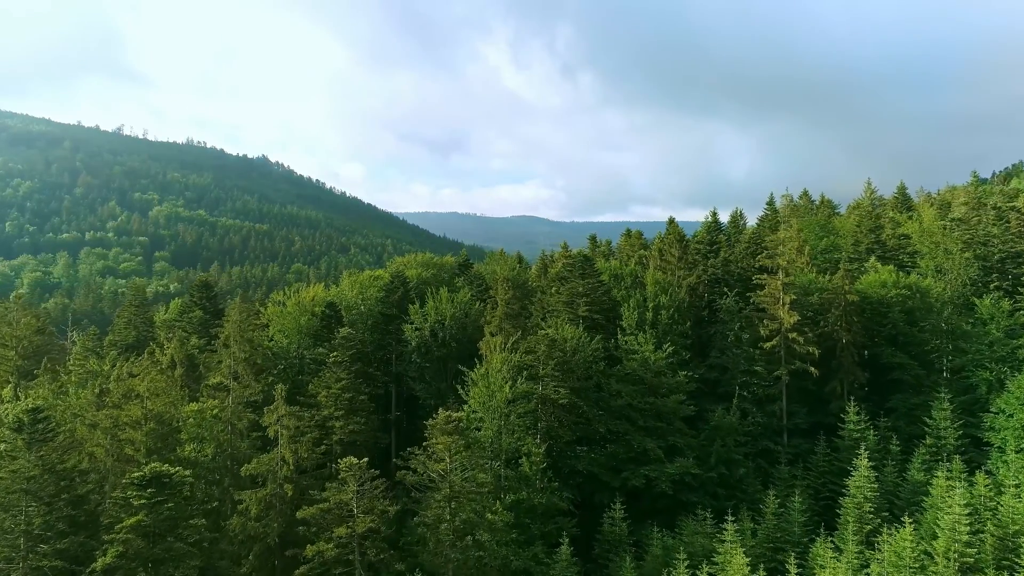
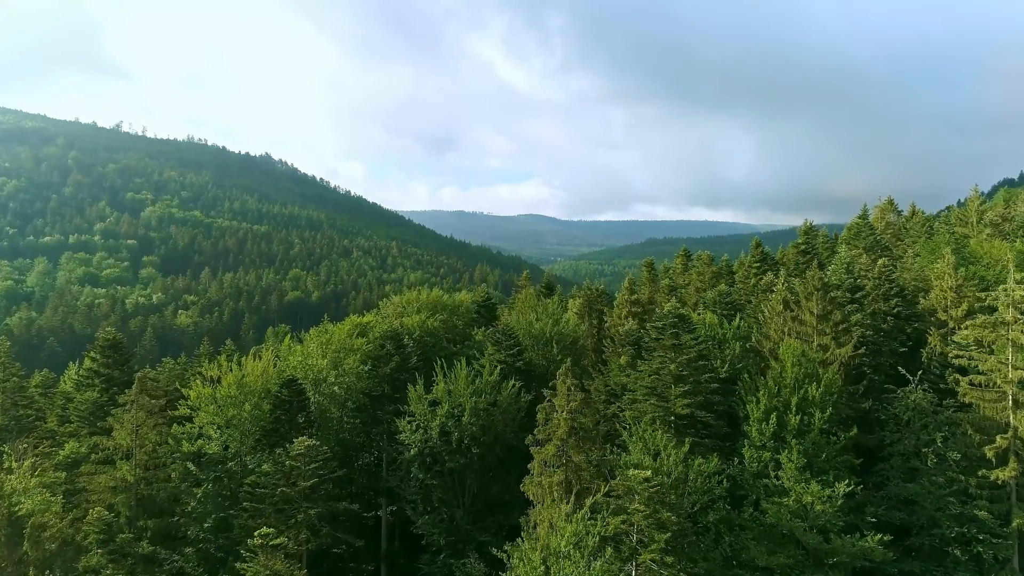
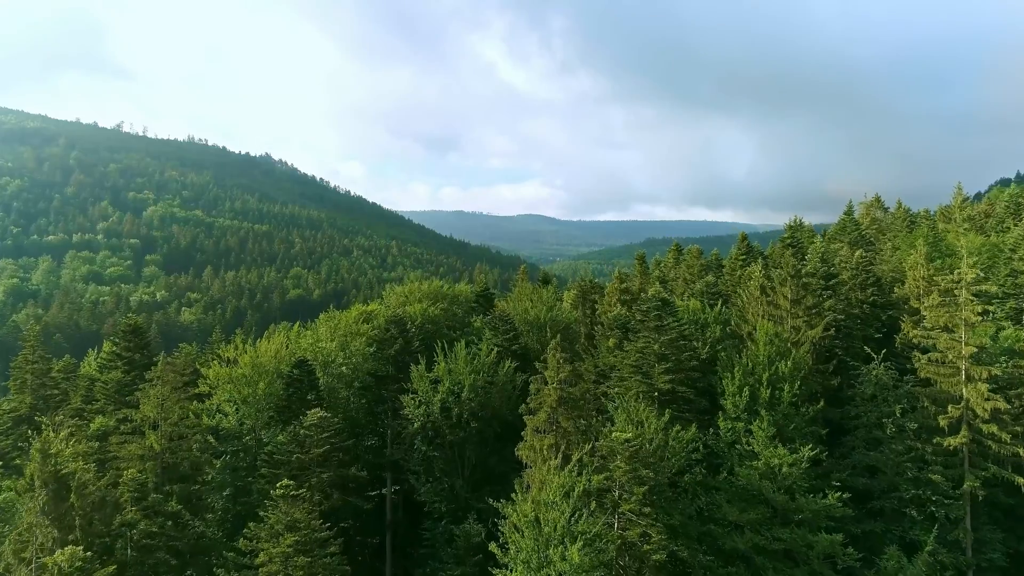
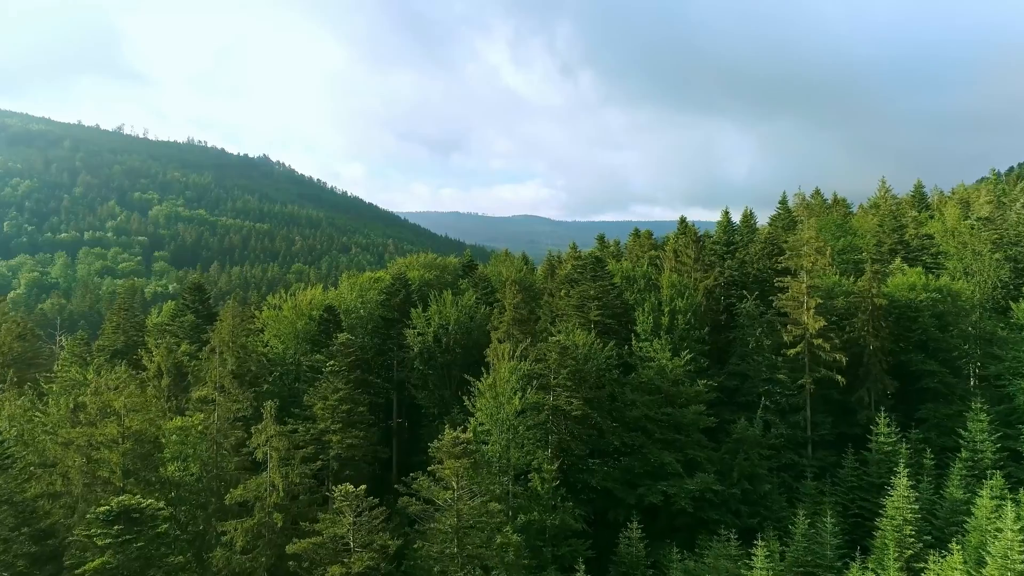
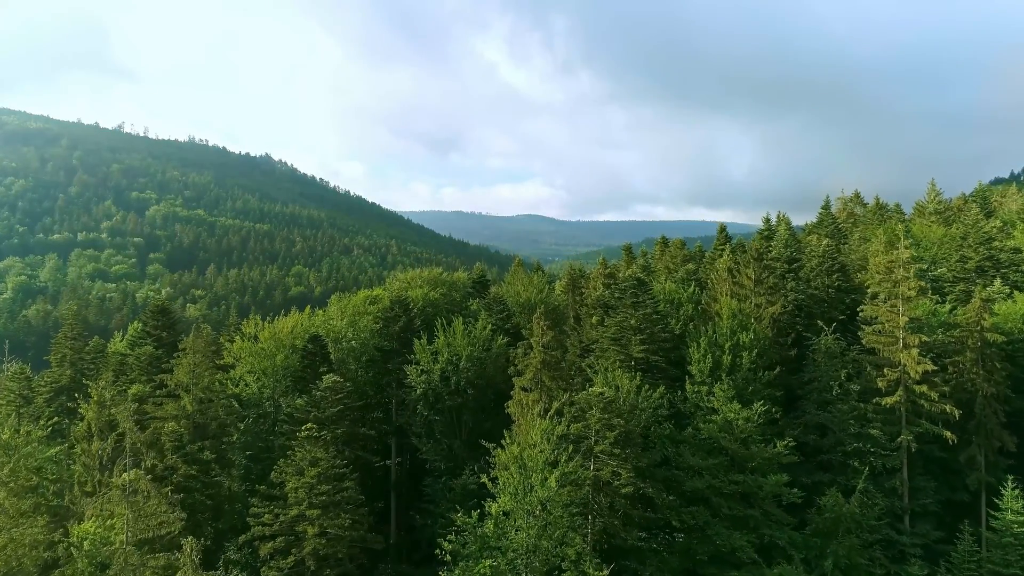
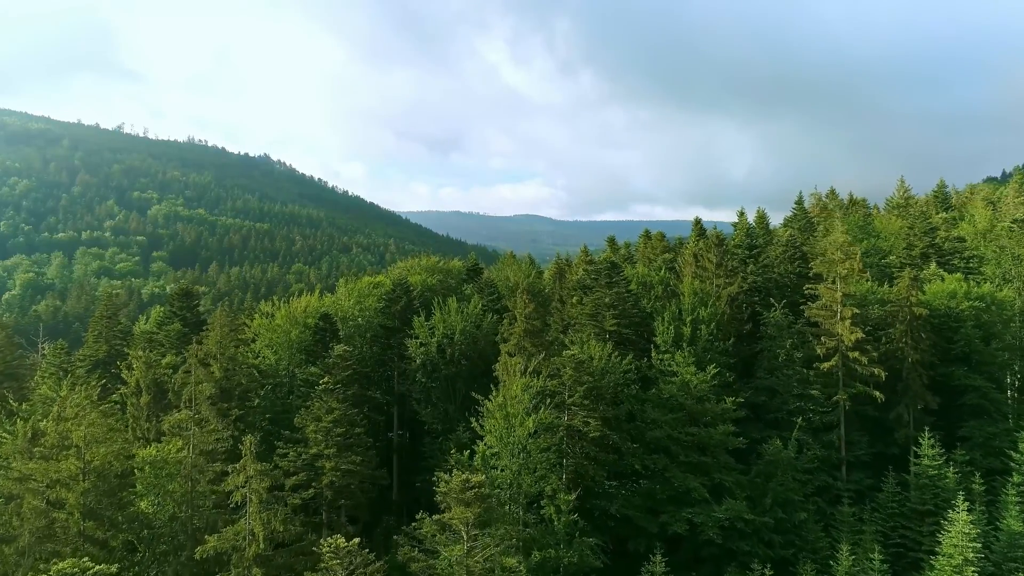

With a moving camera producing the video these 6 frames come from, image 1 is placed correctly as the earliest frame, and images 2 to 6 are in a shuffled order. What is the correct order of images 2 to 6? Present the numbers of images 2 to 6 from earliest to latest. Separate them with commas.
4, 6, 5, 3, 2
